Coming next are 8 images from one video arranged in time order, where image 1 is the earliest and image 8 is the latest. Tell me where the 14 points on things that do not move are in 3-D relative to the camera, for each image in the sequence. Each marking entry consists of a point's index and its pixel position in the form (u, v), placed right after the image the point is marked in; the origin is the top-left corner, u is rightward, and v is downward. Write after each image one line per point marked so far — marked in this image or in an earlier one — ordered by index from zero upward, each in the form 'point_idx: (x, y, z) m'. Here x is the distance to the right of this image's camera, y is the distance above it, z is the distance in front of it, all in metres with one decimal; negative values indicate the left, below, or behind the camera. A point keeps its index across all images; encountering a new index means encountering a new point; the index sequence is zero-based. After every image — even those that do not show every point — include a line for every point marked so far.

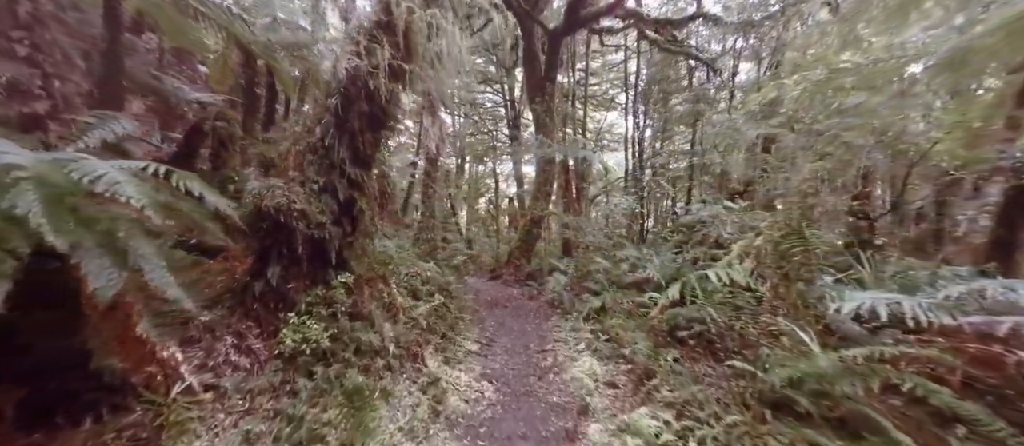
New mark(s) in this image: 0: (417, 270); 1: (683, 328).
0: (-2.1, -1.0, +7.9) m
1: (+2.5, -1.5, +5.3) m
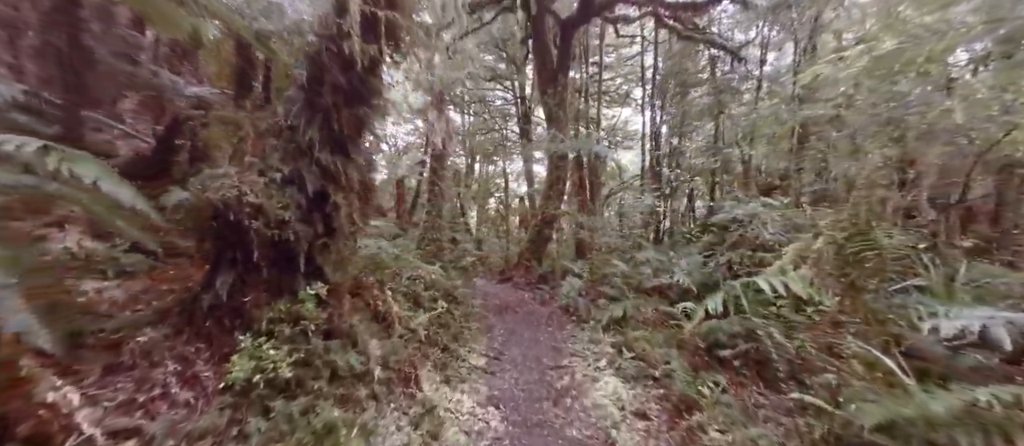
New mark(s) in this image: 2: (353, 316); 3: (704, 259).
0: (-1.9, -1.0, +7.3) m
1: (+2.6, -1.5, +4.5) m
2: (-1.7, -1.0, +3.8) m
3: (+3.5, -0.7, +6.6) m
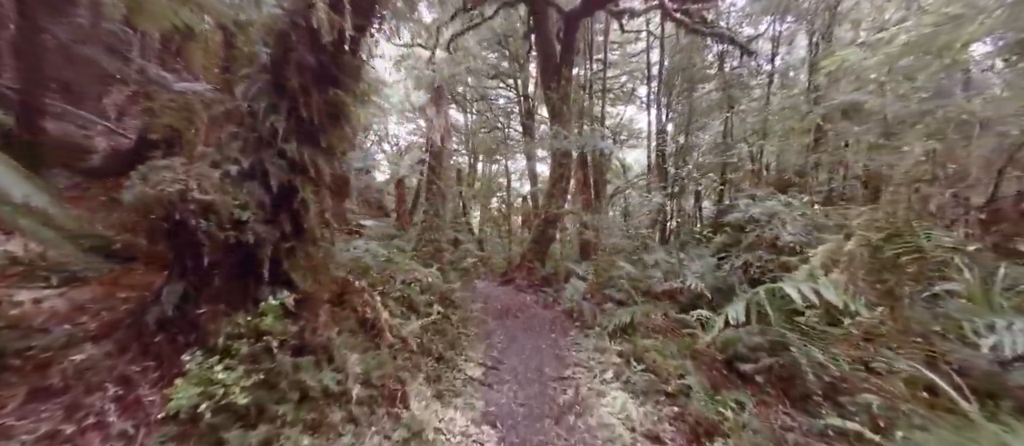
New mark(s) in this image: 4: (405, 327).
0: (-1.8, -1.0, +6.9) m
1: (+2.6, -1.5, +4.1) m
2: (-1.7, -1.0, +3.4) m
3: (+3.5, -0.7, +6.2) m
4: (-1.5, -1.4, +5.1) m
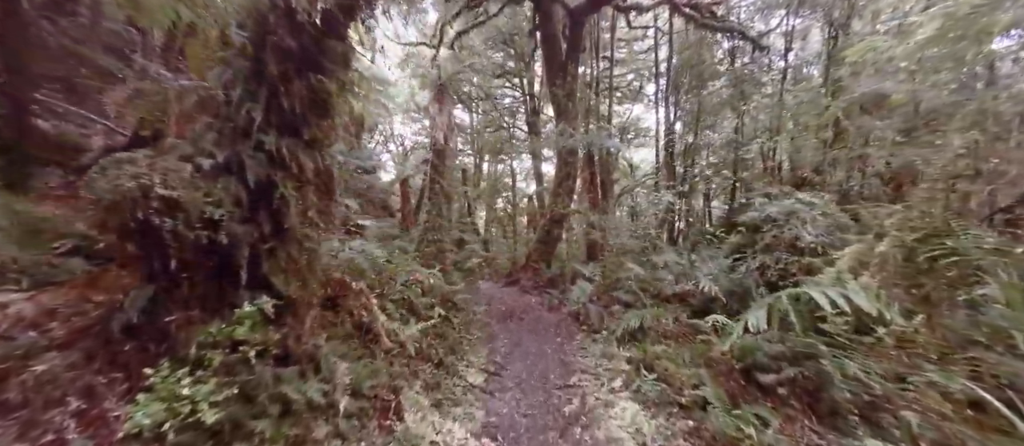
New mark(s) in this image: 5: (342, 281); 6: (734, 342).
0: (-1.8, -1.0, +6.7) m
1: (+2.6, -1.5, +3.8) m
2: (-1.7, -1.0, +3.2) m
3: (+3.6, -0.7, +5.9) m
4: (-1.4, -1.4, +4.8) m
5: (-2.0, -0.7, +4.2) m
6: (+2.5, -1.4, +4.1) m
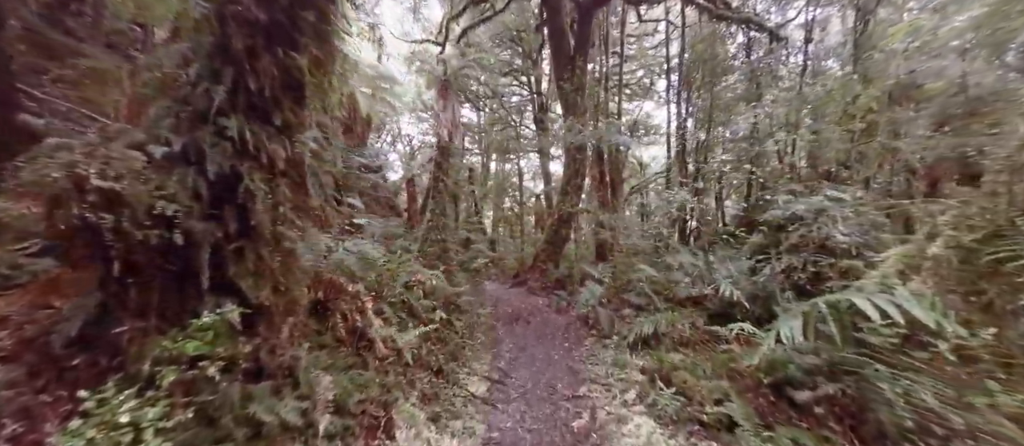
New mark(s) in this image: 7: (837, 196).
0: (-1.7, -1.0, +6.4) m
1: (+2.7, -1.5, +3.4) m
2: (-1.7, -0.9, +2.9) m
3: (+3.6, -0.6, +5.5) m
4: (-1.4, -1.4, +4.5) m
5: (-1.9, -0.6, +4.0) m
6: (+2.5, -1.3, +3.7) m
7: (+4.5, +0.4, +5.0) m
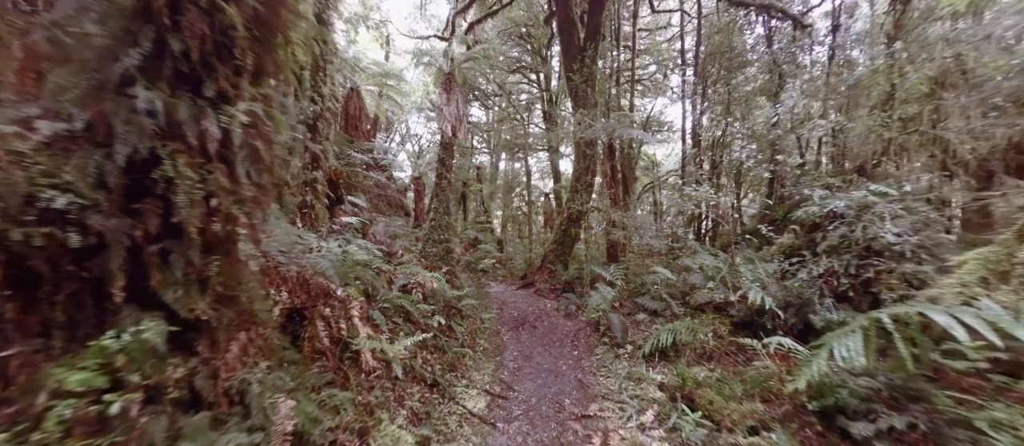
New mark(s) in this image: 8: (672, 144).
0: (-1.6, -1.0, +6.0) m
1: (+2.6, -1.5, +2.8) m
2: (-1.7, -0.9, +2.5) m
3: (+3.7, -0.6, +4.9) m
4: (-1.3, -1.4, +4.1) m
5: (-1.9, -0.6, +3.6) m
6: (+2.5, -1.3, +3.2) m
7: (+4.5, +0.4, +4.4) m
8: (+5.8, +2.9, +13.2) m
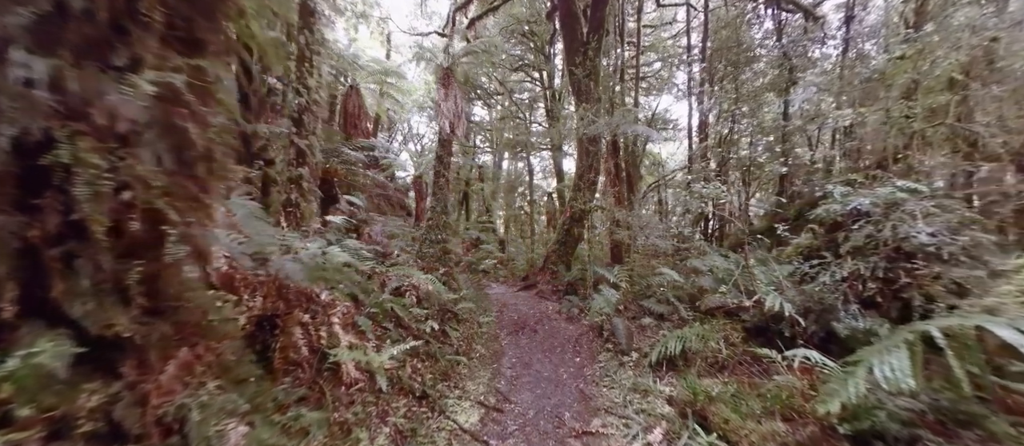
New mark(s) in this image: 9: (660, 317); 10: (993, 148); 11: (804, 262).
0: (-1.6, -1.0, +5.7) m
1: (+2.6, -1.5, +2.5) m
2: (-1.8, -0.9, +2.2) m
3: (+3.6, -0.6, +4.5) m
4: (-1.4, -1.4, +3.8) m
5: (-2.0, -0.6, +3.3) m
6: (+2.5, -1.3, +2.9) m
7: (+4.4, +0.4, +4.0) m
8: (+5.8, +2.9, +12.8) m
9: (+2.6, -1.7, +6.5) m
10: (+6.0, +0.9, +4.5) m
11: (+3.7, -0.5, +4.7) m
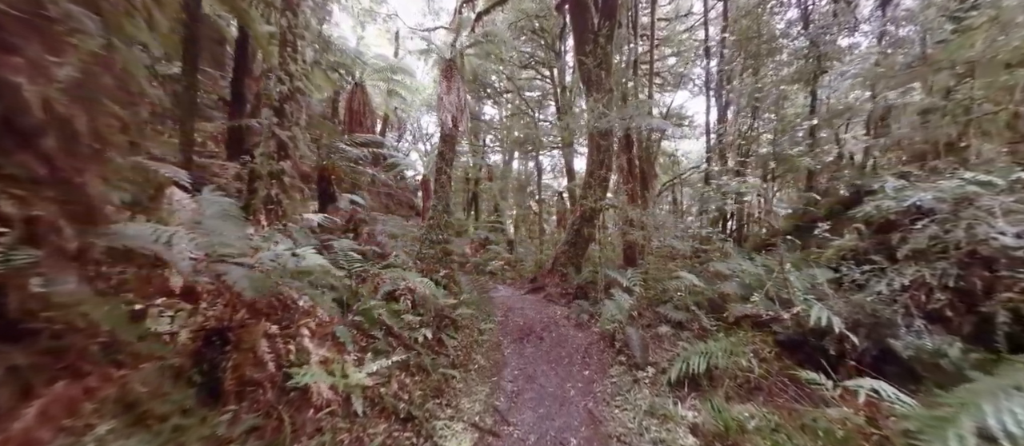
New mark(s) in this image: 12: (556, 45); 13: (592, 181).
0: (-1.6, -1.0, +5.2) m
1: (+2.5, -1.4, +1.9) m
2: (-1.8, -0.9, +1.8) m
3: (+3.6, -0.6, +3.9) m
4: (-1.4, -1.4, +3.4) m
5: (-2.0, -0.6, +2.8) m
6: (+2.4, -1.3, +2.3) m
7: (+4.4, +0.4, +3.4) m
8: (+6.1, +2.9, +12.2) m
9: (+2.7, -1.7, +5.9) m
10: (+6.0, +0.9, +3.8) m
11: (+3.7, -0.5, +4.1) m
12: (+1.5, +6.6, +13.1) m
13: (+2.1, +1.1, +9.5) m
